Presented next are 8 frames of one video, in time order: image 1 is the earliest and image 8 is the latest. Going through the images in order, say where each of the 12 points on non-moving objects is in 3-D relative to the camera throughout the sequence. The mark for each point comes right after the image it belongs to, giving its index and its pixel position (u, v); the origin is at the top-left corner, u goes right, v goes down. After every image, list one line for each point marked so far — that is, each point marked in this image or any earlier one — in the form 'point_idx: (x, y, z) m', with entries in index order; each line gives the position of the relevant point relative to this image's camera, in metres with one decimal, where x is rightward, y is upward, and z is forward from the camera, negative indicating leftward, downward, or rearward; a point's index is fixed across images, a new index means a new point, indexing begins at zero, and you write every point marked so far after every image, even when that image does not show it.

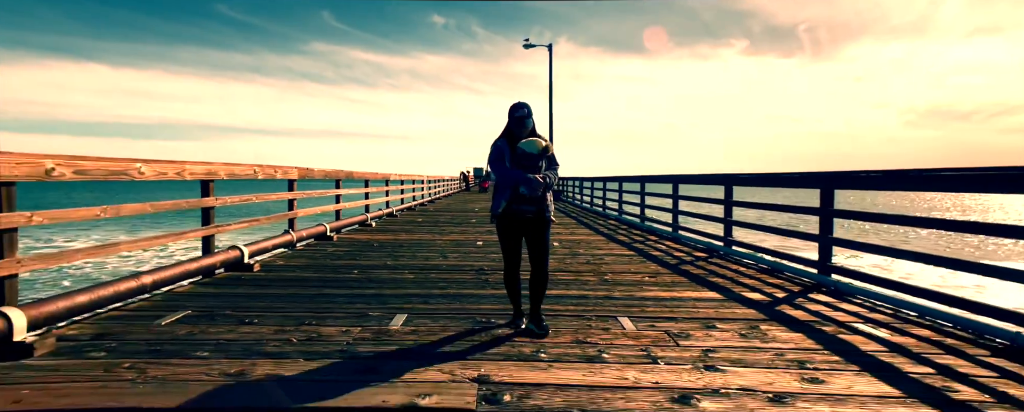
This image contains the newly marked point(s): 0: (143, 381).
0: (-1.9, -0.9, +2.8) m
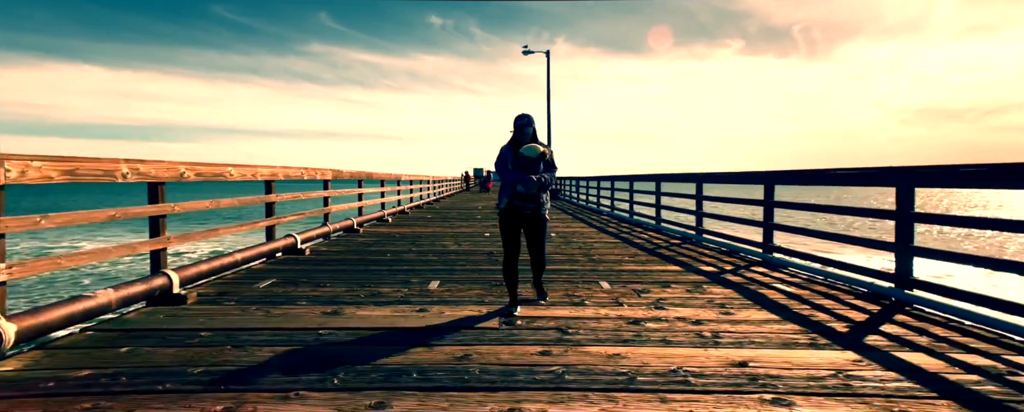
0: (-1.9, -0.8, +4.2) m
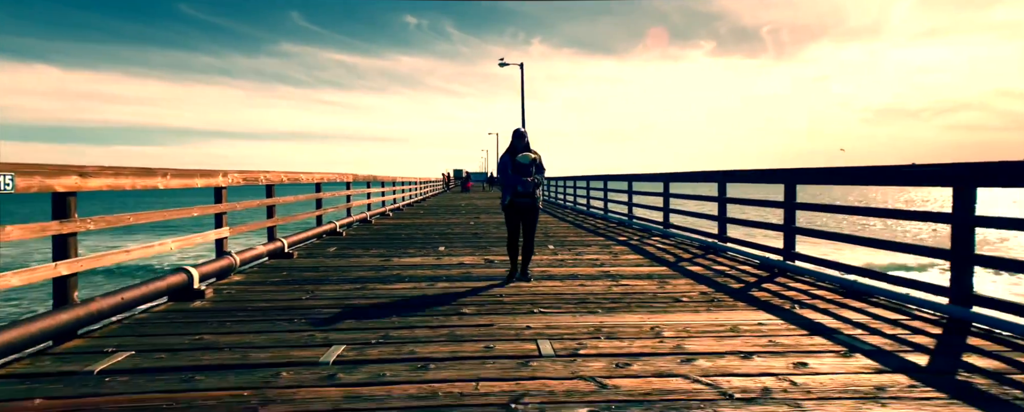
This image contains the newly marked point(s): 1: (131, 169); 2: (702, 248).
0: (-2.1, -0.7, +7.1) m
1: (-3.0, +0.3, +4.2) m
2: (+2.7, -0.6, +7.8) m
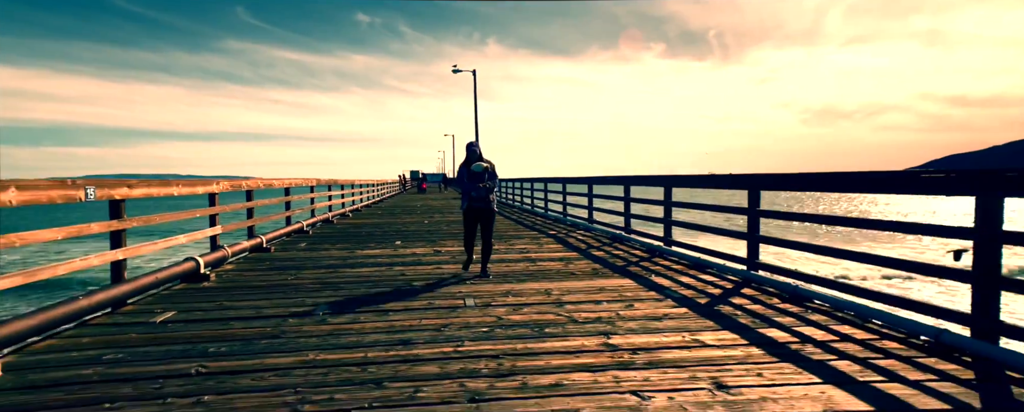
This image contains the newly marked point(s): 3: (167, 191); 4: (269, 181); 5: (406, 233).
0: (-3.0, -0.8, +8.5) m
1: (-3.7, +0.3, +5.5) m
2: (+1.7, -0.5, +9.6) m
3: (-3.7, +0.2, +5.7) m
4: (-4.4, +0.4, +9.6) m
5: (-2.3, -0.6, +11.5) m
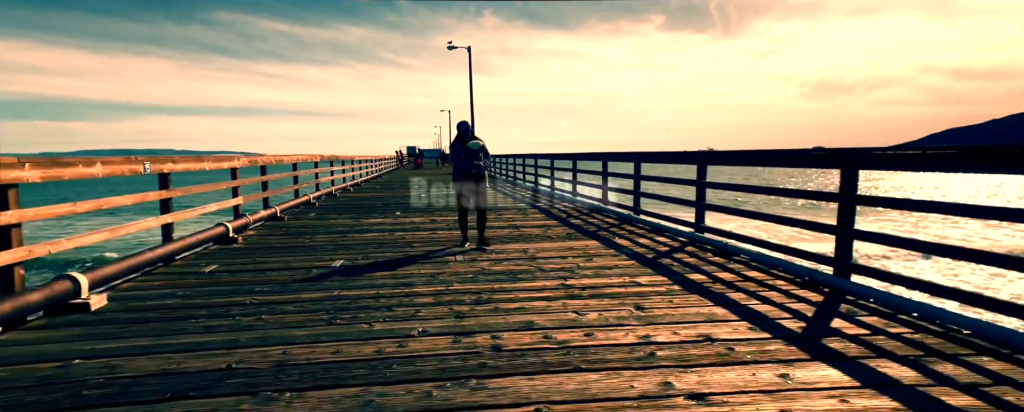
0: (-3.2, -0.3, +9.5) m
1: (-3.9, +0.6, +6.5) m
2: (+1.5, 0.0, +10.6) m
3: (-3.9, +0.5, +6.6) m
4: (-4.6, +1.0, +10.6) m
5: (-2.5, 0.0, +12.5) m
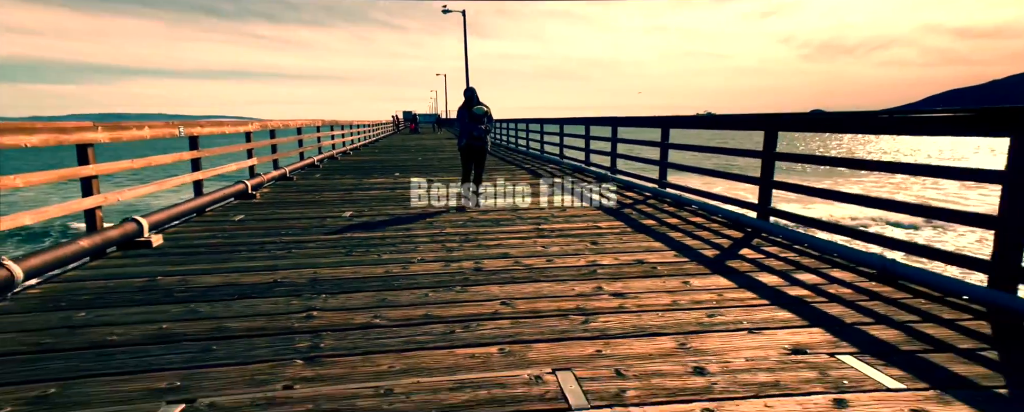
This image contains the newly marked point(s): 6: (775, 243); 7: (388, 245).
0: (-3.4, +0.5, +10.4) m
1: (-4.0, +1.1, +7.3) m
2: (+1.3, +0.8, +11.5) m
3: (-4.0, +1.1, +7.5) m
4: (-4.8, +1.8, +11.3) m
5: (-2.7, +1.0, +13.3) m
6: (+2.2, -0.3, +4.5) m
7: (-1.1, -0.4, +4.9) m
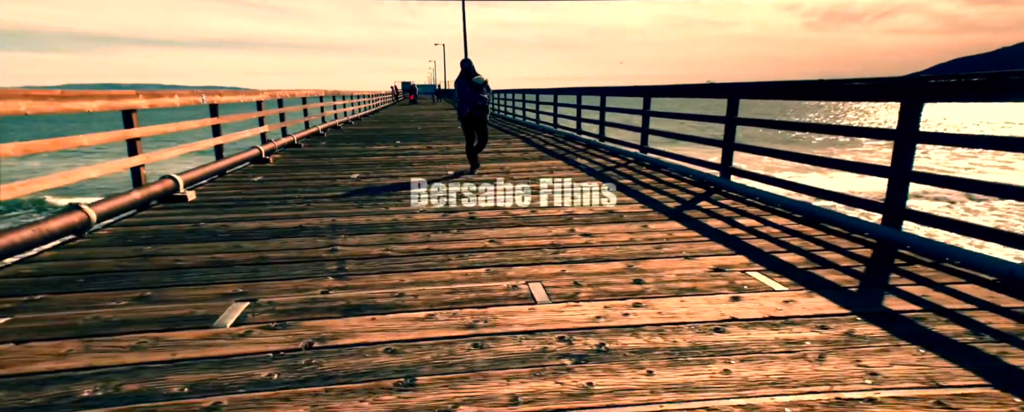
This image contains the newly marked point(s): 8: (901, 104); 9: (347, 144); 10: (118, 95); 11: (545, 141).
0: (-3.5, +1.2, +11.0) m
1: (-4.1, +1.7, +7.9) m
2: (+1.2, +1.6, +12.1) m
3: (-4.1, +1.6, +8.1) m
4: (-4.9, +2.5, +11.9) m
5: (-2.8, +1.8, +13.9) m
6: (+2.1, +0.1, +5.1) m
7: (-1.2, +0.1, +5.6) m
8: (+2.6, +0.7, +3.5) m
9: (-3.7, +1.4, +12.0) m
10: (-3.4, +1.0, +4.7) m
11: (+0.8, +1.4, +11.4) m
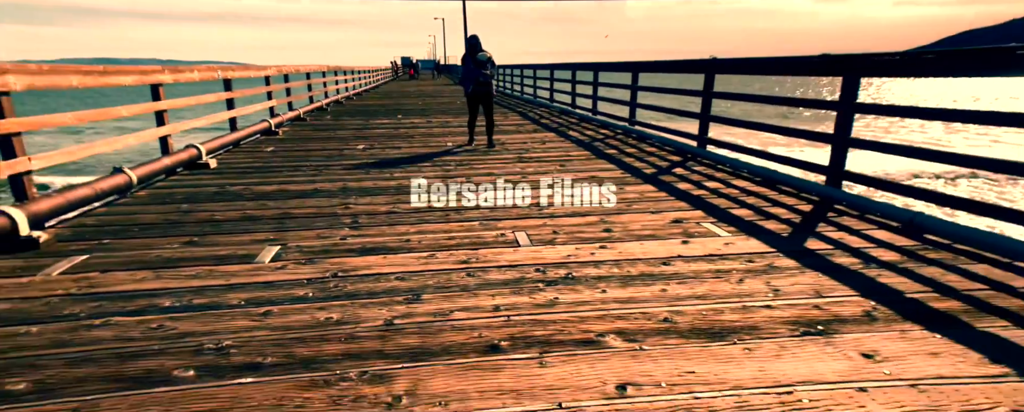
0: (-3.6, +1.8, +11.4) m
1: (-4.2, +2.2, +8.3) m
2: (+1.1, +2.2, +12.5) m
3: (-4.2, +2.1, +8.5) m
4: (-5.0, +3.2, +12.3) m
5: (-2.9, +2.6, +14.3) m
6: (+2.0, +0.4, +5.6) m
7: (-1.3, +0.4, +6.1) m
8: (+2.5, +0.9, +4.0) m
9: (-3.8, +2.1, +12.4) m
10: (-3.5, +1.3, +5.1) m
11: (+0.7, +2.0, +11.9) m
